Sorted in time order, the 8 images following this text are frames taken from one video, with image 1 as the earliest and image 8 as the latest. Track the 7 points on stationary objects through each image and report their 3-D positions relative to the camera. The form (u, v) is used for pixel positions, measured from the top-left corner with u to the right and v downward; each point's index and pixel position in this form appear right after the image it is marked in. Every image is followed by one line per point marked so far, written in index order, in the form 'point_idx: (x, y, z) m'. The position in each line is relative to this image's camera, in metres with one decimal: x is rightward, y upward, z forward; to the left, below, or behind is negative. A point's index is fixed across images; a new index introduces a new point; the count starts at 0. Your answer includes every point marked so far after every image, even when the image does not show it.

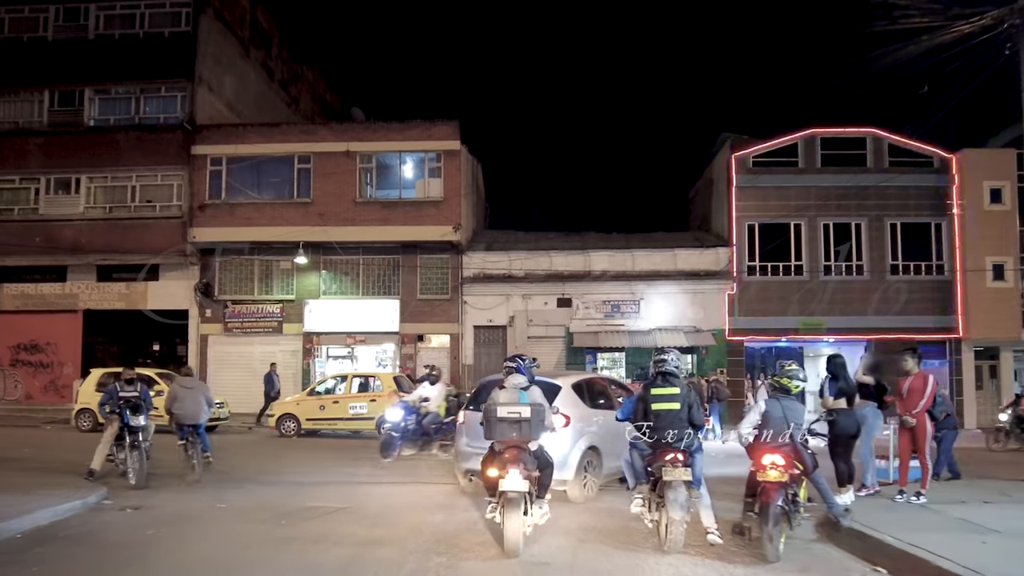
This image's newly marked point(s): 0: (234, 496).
0: (-3.4, -2.6, +9.4) m
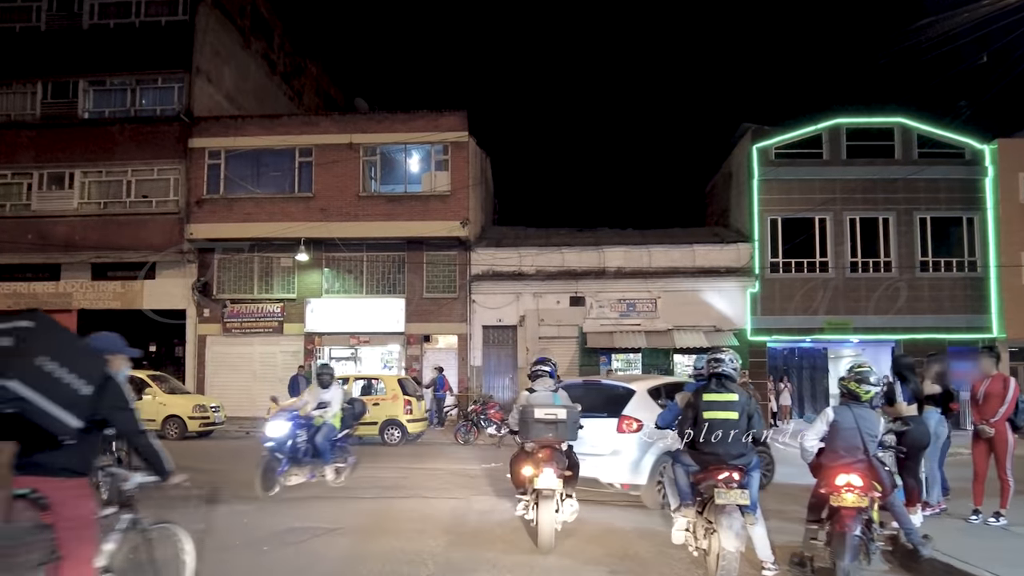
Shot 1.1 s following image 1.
0: (-3.3, -2.5, +8.4) m
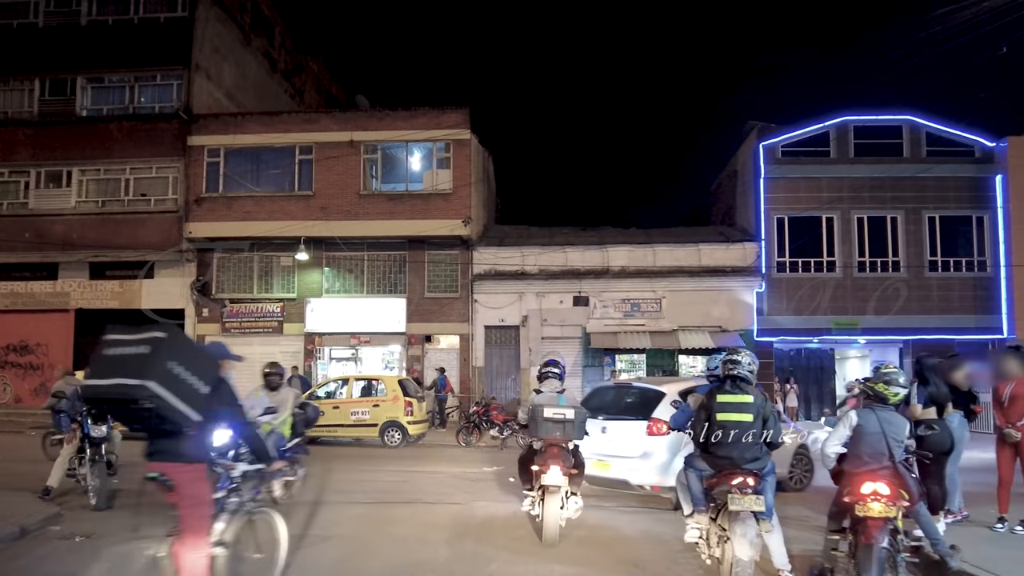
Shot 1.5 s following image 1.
0: (-3.2, -2.4, +8.1) m
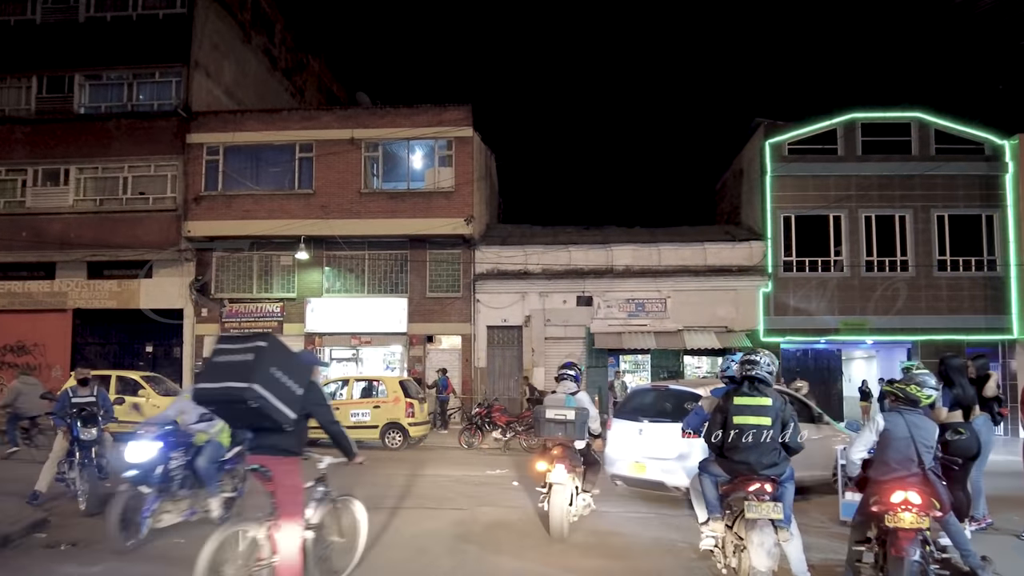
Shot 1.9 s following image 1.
0: (-3.2, -2.4, +7.8) m
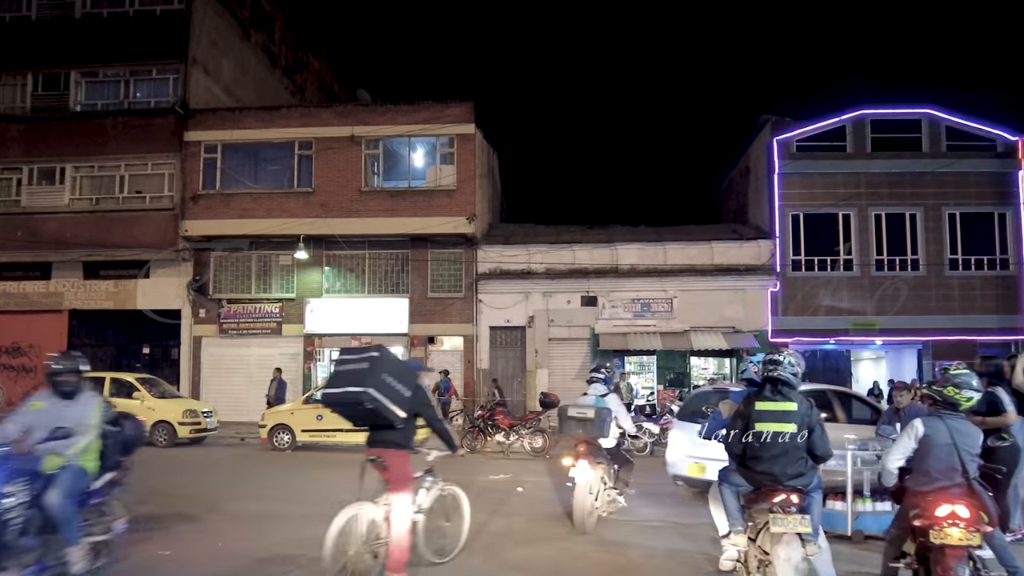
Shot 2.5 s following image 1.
0: (-3.1, -2.4, +7.4) m
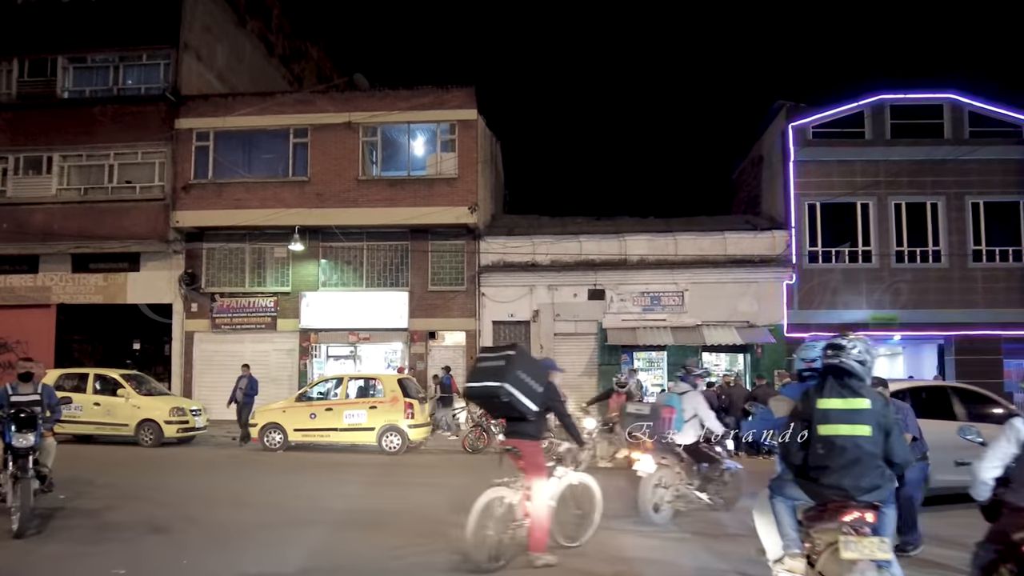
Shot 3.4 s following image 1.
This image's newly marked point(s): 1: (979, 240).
0: (-3.1, -2.2, +6.6) m
1: (+12.1, +1.3, +19.9) m
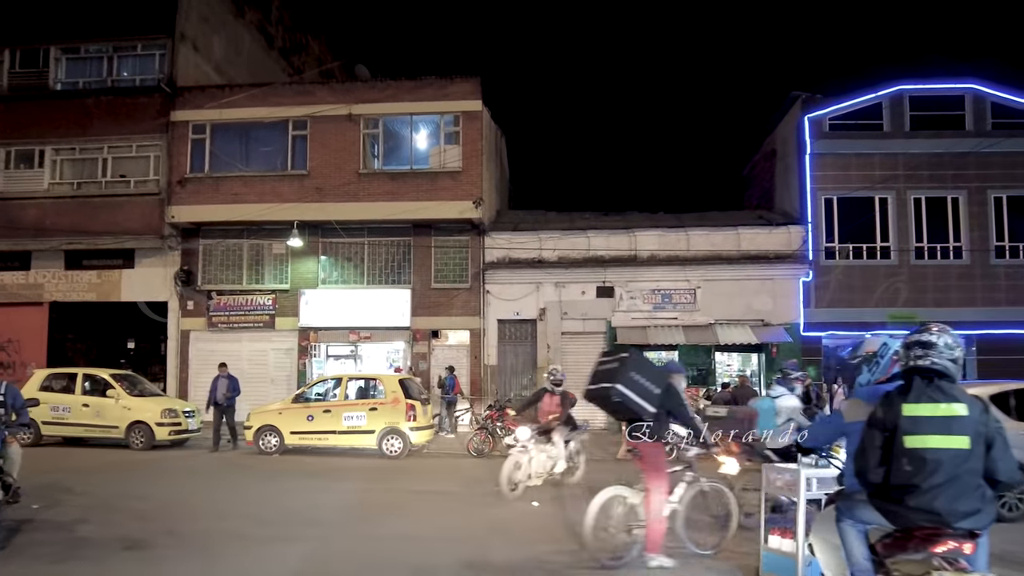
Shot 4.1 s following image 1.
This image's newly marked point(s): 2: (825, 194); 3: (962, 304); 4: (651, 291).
0: (-3.0, -2.2, +6.0) m
1: (+12.3, +1.3, +19.2) m
2: (+7.9, +2.4, +19.4) m
3: (+11.2, -0.4, +19.0) m
4: (+3.5, -0.1, +19.2) m
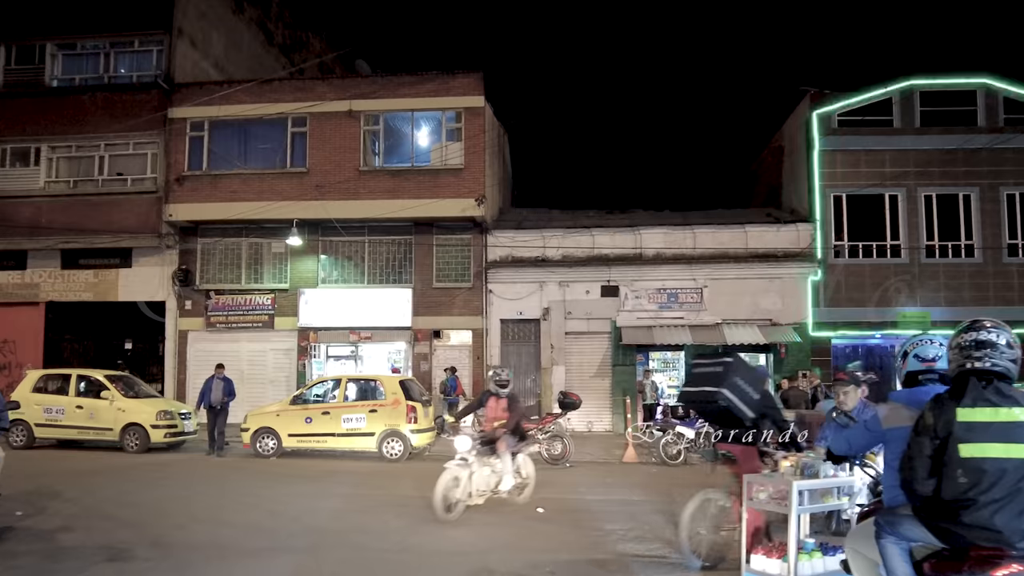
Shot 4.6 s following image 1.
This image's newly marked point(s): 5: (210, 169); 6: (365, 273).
0: (-2.9, -2.1, +5.6) m
1: (+12.3, +1.3, +18.8) m
2: (+8.0, +2.4, +19.0) m
3: (+11.2, -0.4, +18.6) m
4: (+3.6, -0.1, +18.9) m
5: (-7.8, +3.1, +19.8) m
6: (-3.8, +0.4, +19.7) m
